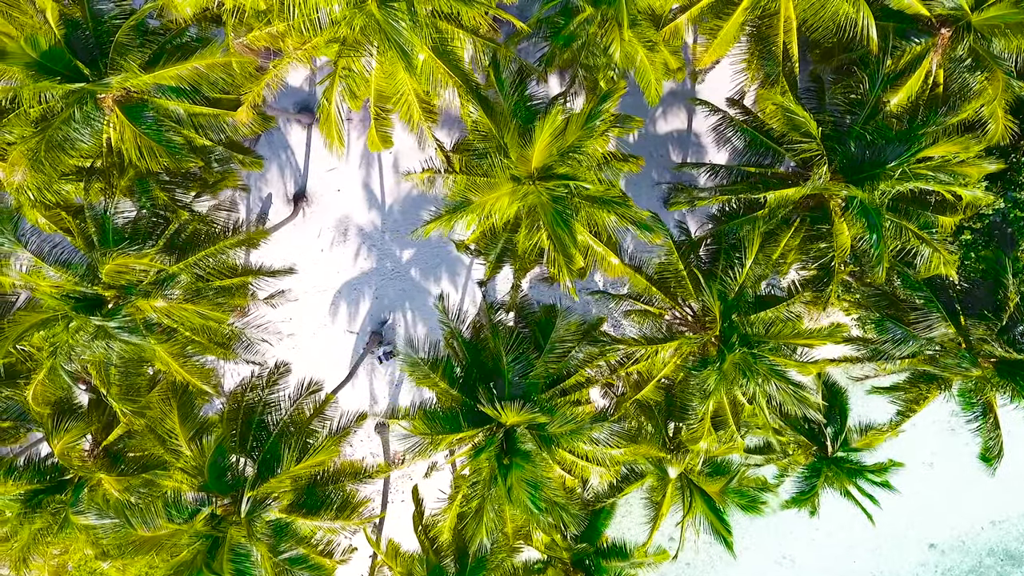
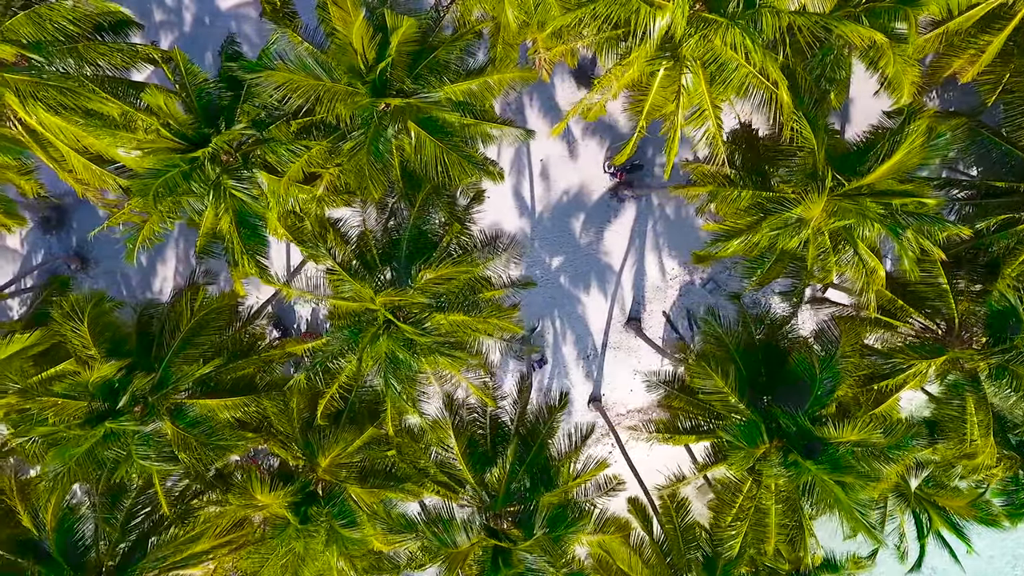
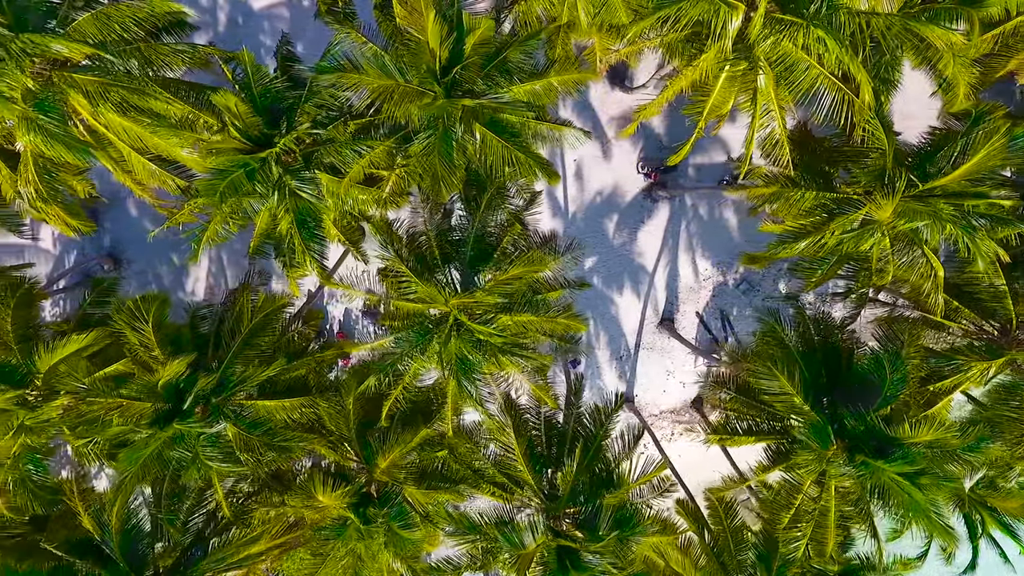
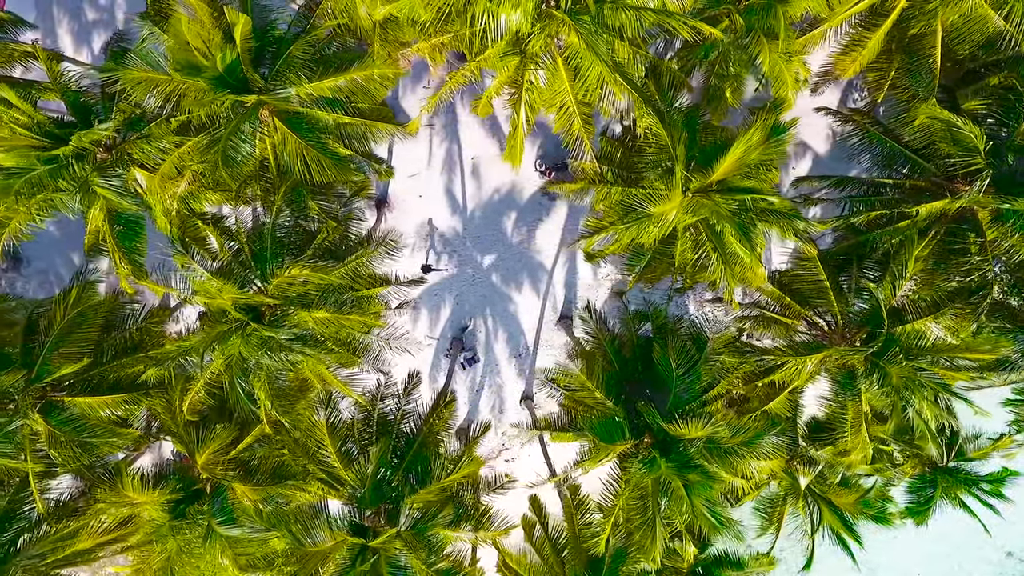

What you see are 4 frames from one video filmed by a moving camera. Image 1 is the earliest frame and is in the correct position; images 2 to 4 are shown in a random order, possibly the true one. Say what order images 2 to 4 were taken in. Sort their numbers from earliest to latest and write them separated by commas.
4, 2, 3
